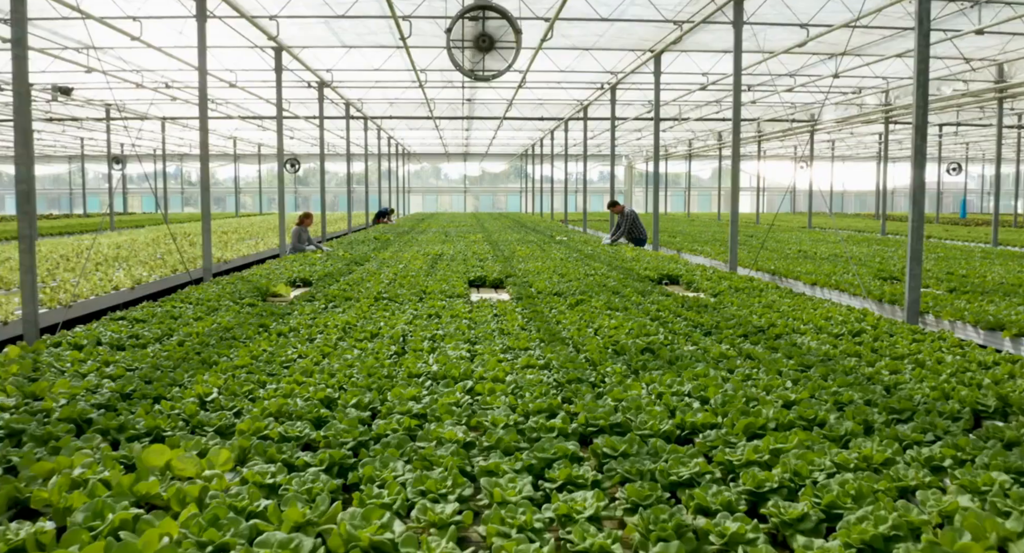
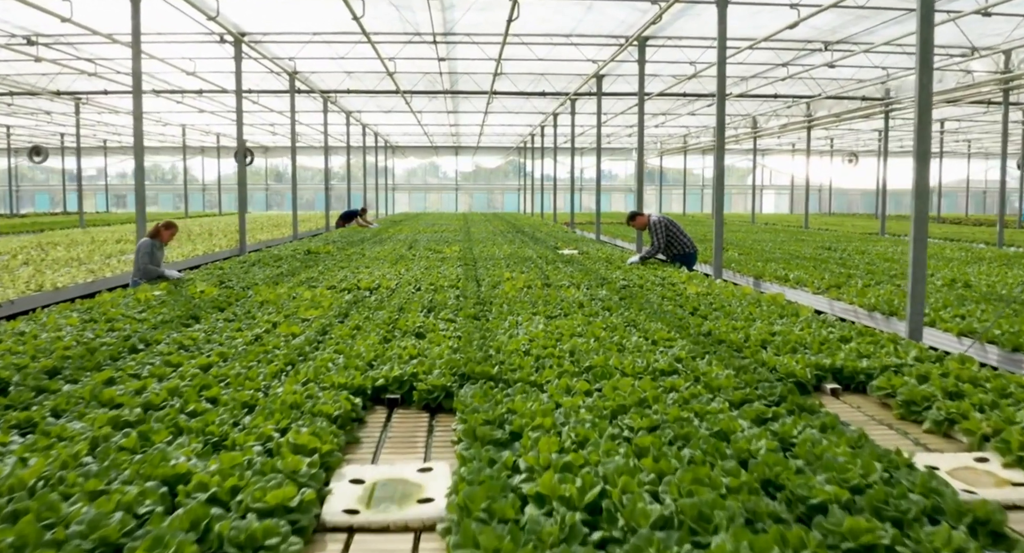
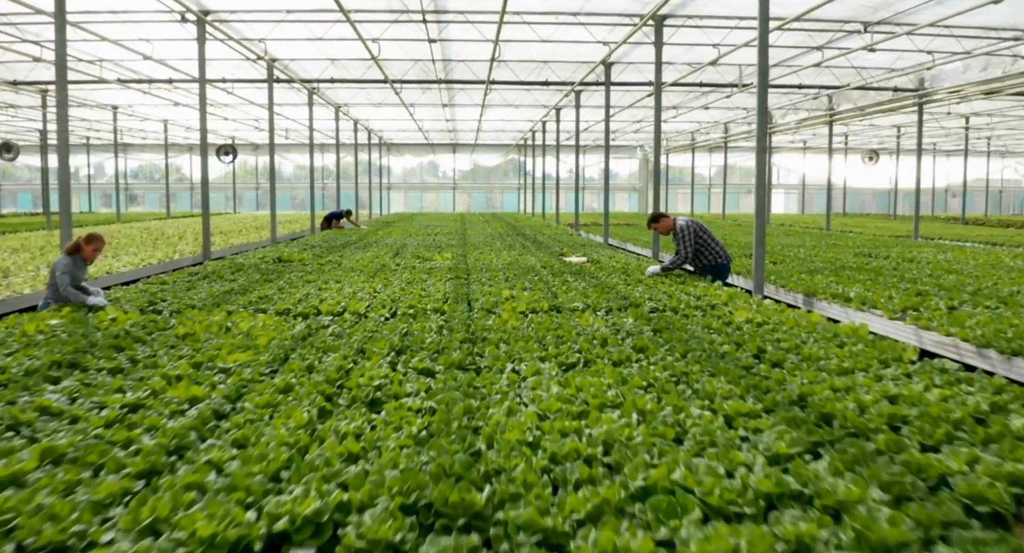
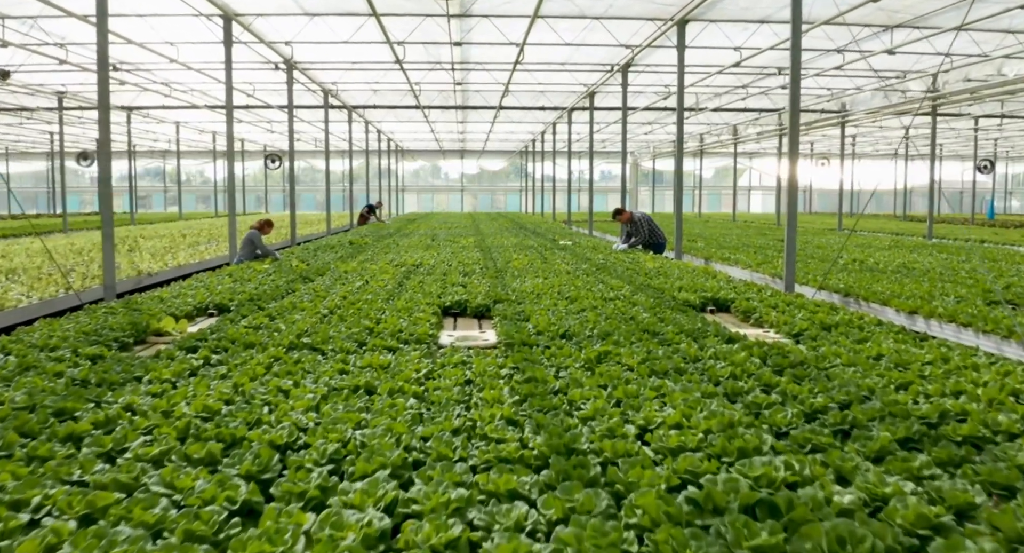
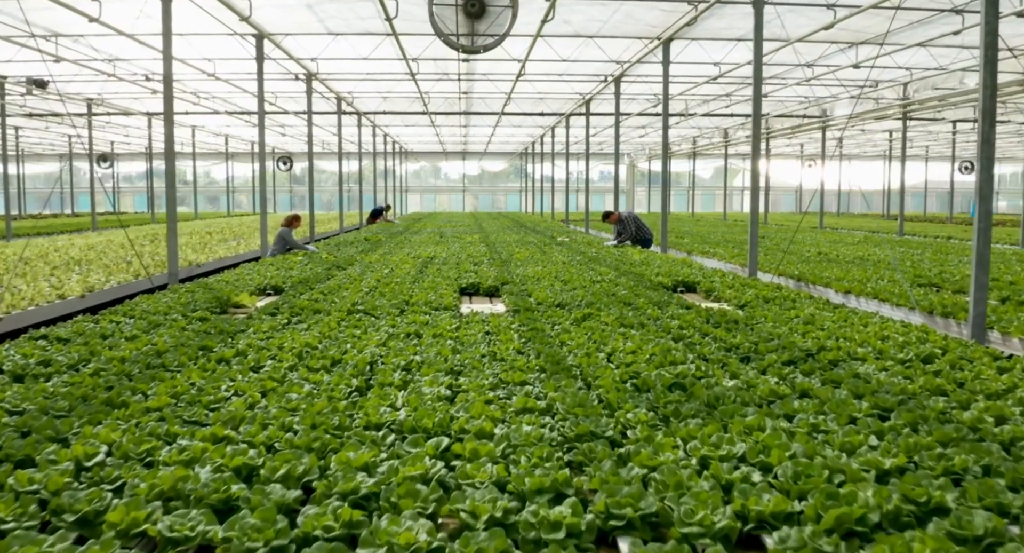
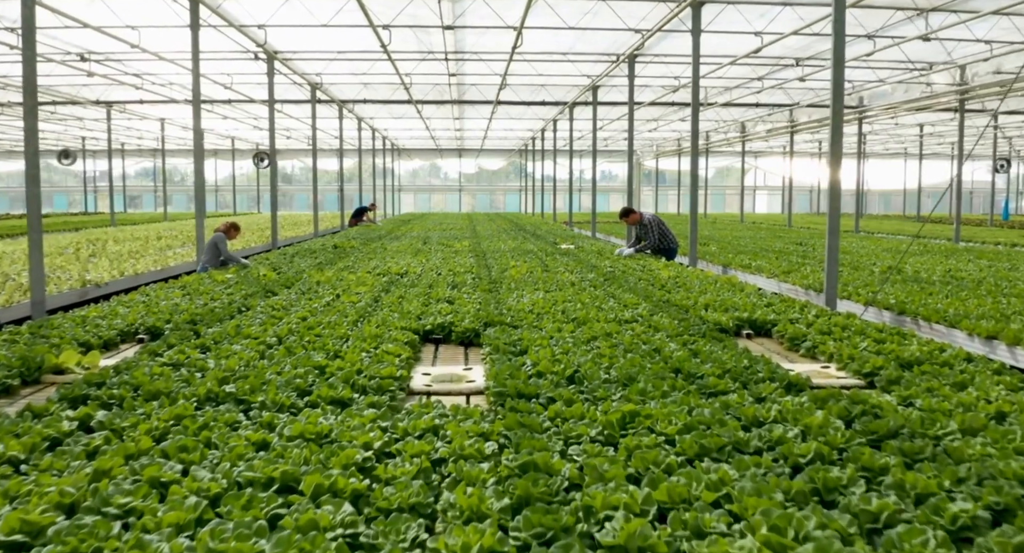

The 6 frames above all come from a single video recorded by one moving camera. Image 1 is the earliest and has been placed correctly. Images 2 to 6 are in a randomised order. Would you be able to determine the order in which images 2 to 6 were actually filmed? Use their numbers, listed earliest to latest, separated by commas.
5, 4, 6, 2, 3
